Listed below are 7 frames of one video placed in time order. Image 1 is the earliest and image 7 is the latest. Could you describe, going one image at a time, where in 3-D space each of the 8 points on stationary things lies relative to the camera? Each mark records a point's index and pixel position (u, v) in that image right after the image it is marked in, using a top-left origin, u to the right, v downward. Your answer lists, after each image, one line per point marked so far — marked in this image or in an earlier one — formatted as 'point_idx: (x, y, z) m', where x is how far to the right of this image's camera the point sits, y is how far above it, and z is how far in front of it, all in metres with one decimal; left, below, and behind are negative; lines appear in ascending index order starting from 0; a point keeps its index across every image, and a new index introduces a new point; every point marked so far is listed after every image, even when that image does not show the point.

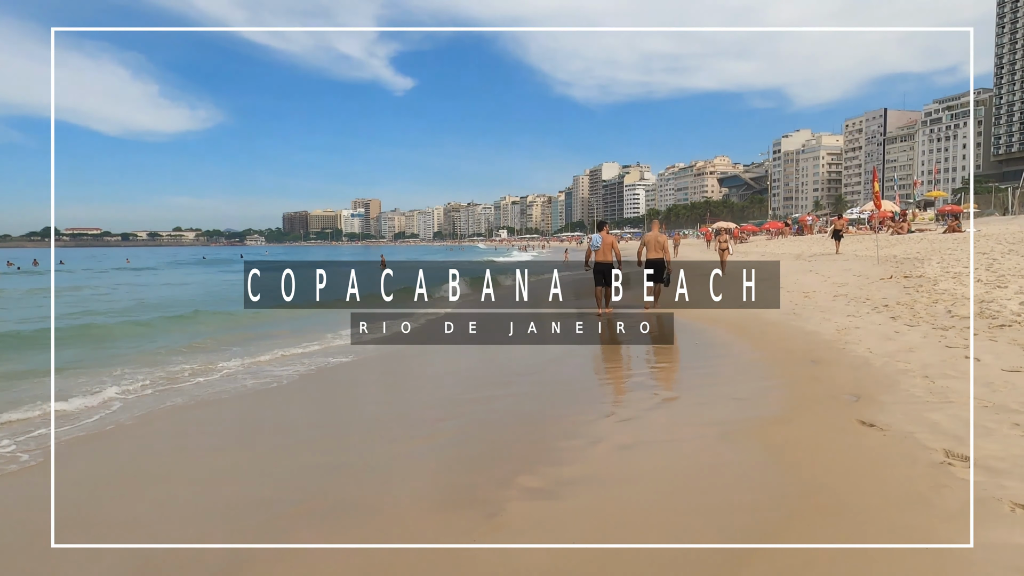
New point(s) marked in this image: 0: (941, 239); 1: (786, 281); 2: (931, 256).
0: (+11.3, +1.3, +17.3) m
1: (+5.4, +0.1, +12.9) m
2: (+7.3, +0.5, +11.4) m
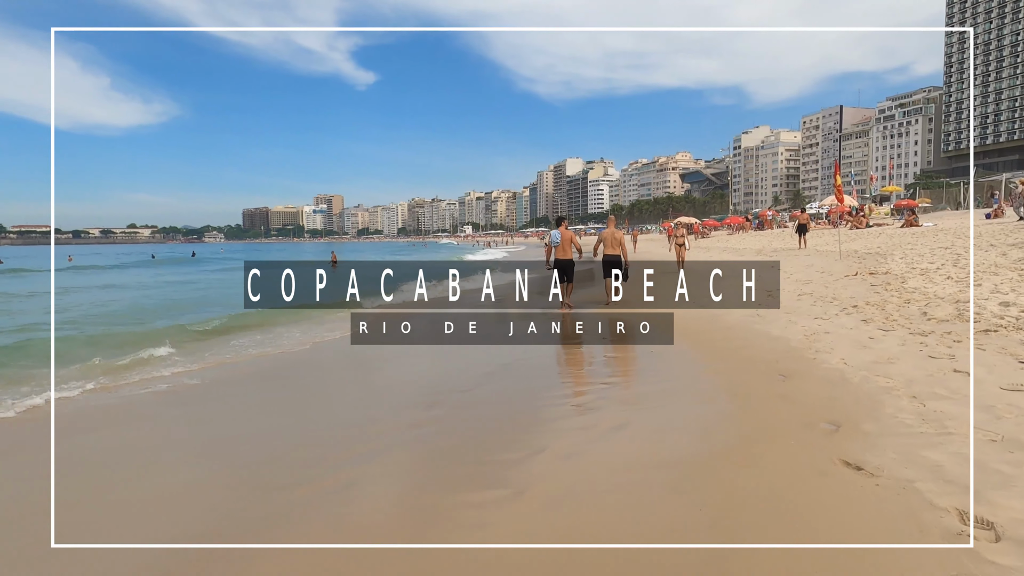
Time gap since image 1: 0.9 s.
0: (+10.3, +1.4, +17.5) m
1: (+4.6, +0.2, +12.8) m
2: (+6.6, +0.6, +11.4) m
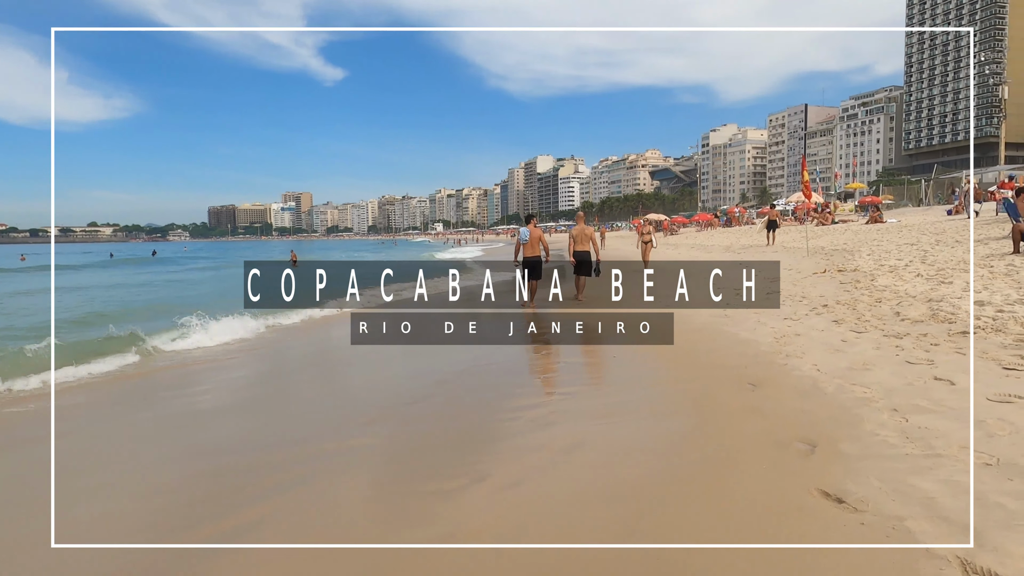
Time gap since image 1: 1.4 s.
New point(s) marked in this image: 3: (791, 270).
0: (+9.5, +1.5, +17.7) m
1: (+4.0, +0.3, +12.8) m
2: (+6.0, +0.7, +11.5) m
3: (+4.5, +0.3, +10.7) m
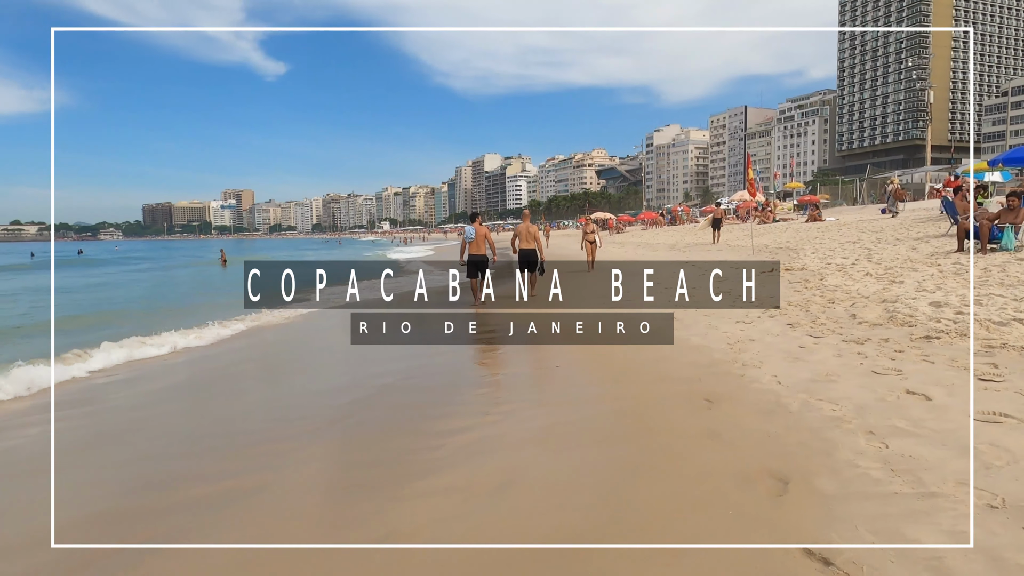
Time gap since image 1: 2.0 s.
0: (+8.0, +1.6, +18.1) m
1: (+3.0, +0.3, +12.8) m
2: (+5.1, +0.7, +11.7) m
3: (+3.6, +0.3, +10.7) m
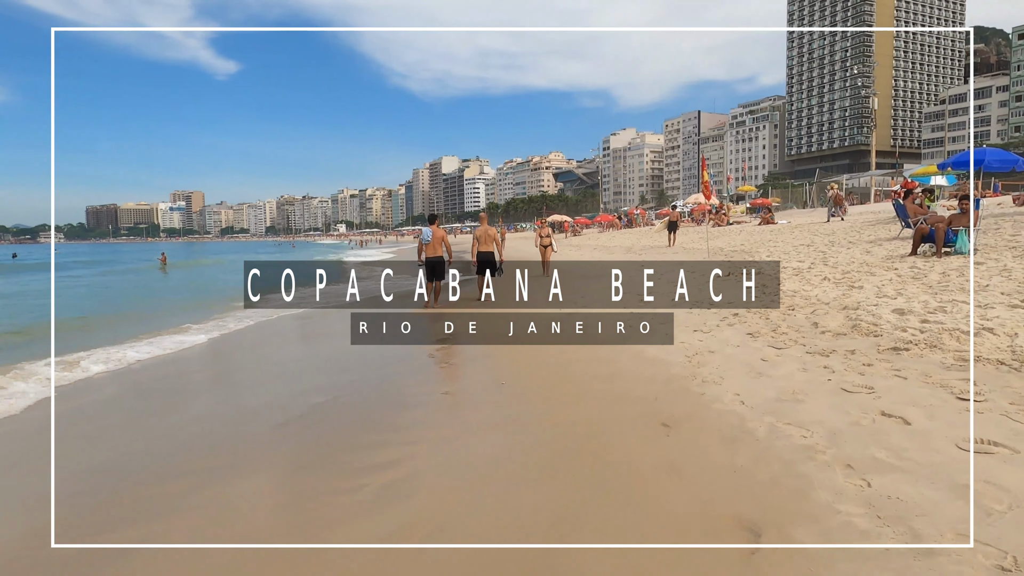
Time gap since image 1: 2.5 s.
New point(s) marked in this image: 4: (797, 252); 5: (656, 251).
0: (+6.8, +1.6, +18.4) m
1: (+2.1, +0.3, +12.7) m
2: (+4.3, +0.7, +11.8) m
3: (+2.9, +0.3, +10.7) m
4: (+4.3, +0.6, +10.2) m
5: (+3.8, +1.0, +17.8) m
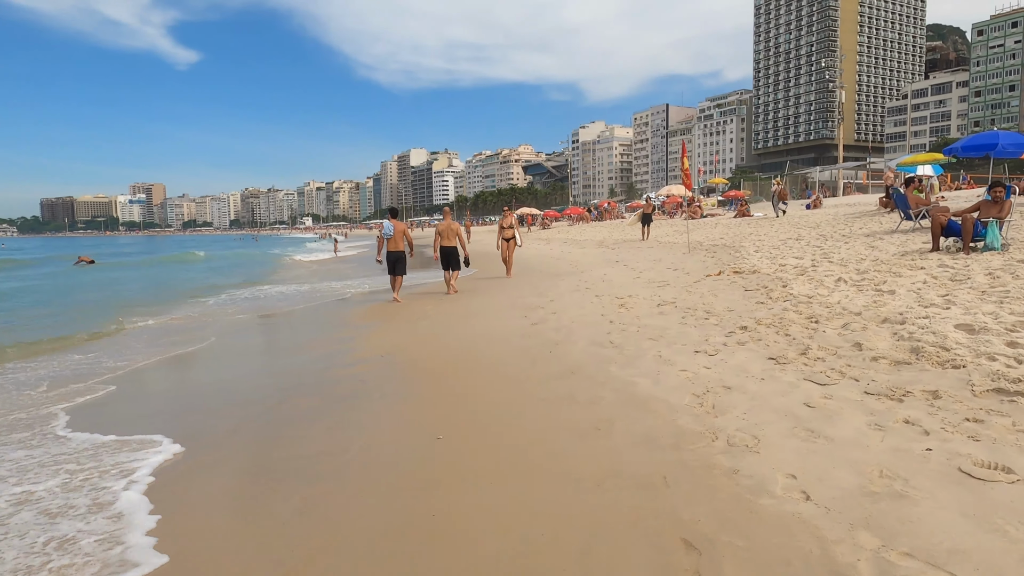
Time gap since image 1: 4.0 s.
0: (+5.9, +1.7, +18.0) m
1: (+1.5, +0.3, +12.2) m
2: (+3.7, +0.8, +11.3) m
3: (+2.4, +0.4, +10.2) m
4: (+3.7, +0.6, +9.8) m
5: (+2.9, +1.1, +17.3) m
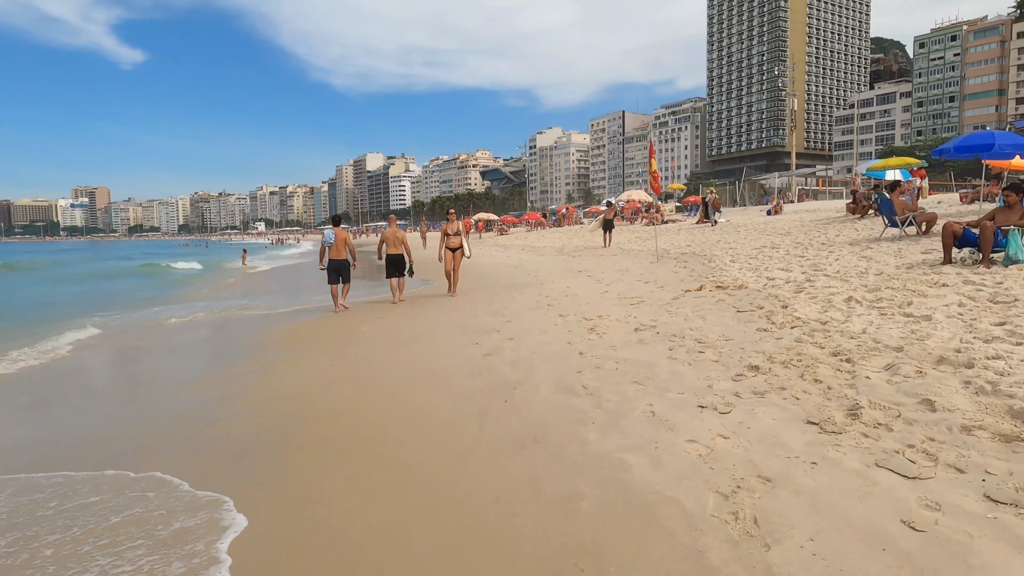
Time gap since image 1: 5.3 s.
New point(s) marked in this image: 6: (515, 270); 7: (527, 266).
0: (+4.8, +1.6, +17.8) m
1: (+0.7, +0.2, +11.7) m
2: (+3.0, +0.7, +11.0) m
3: (+1.7, +0.2, +9.8) m
4: (+3.1, +0.5, +9.4) m
5: (+1.8, +0.9, +16.9) m
6: (-0.2, +0.4, +14.8) m
7: (+0.1, +0.5, +15.5) m
